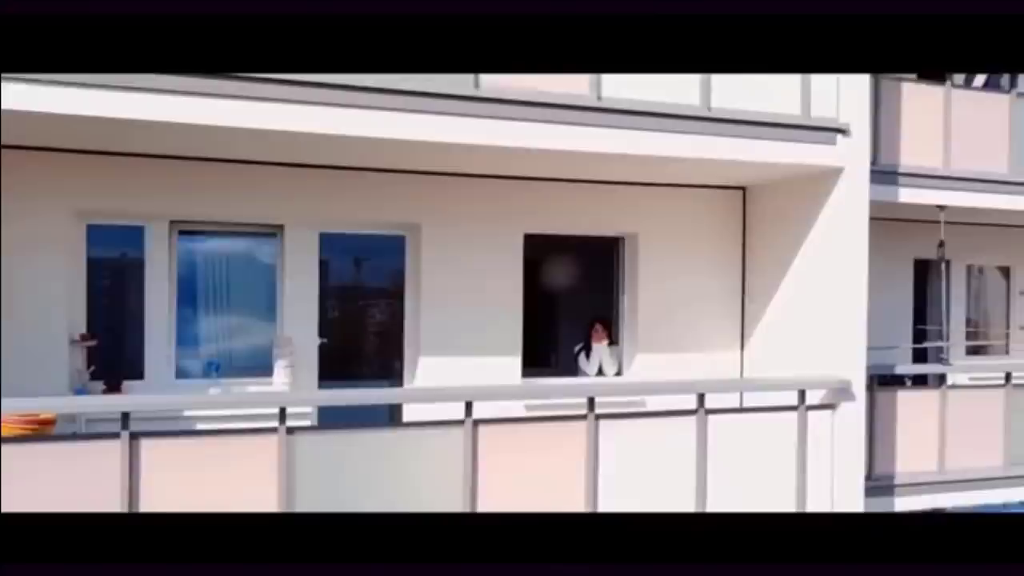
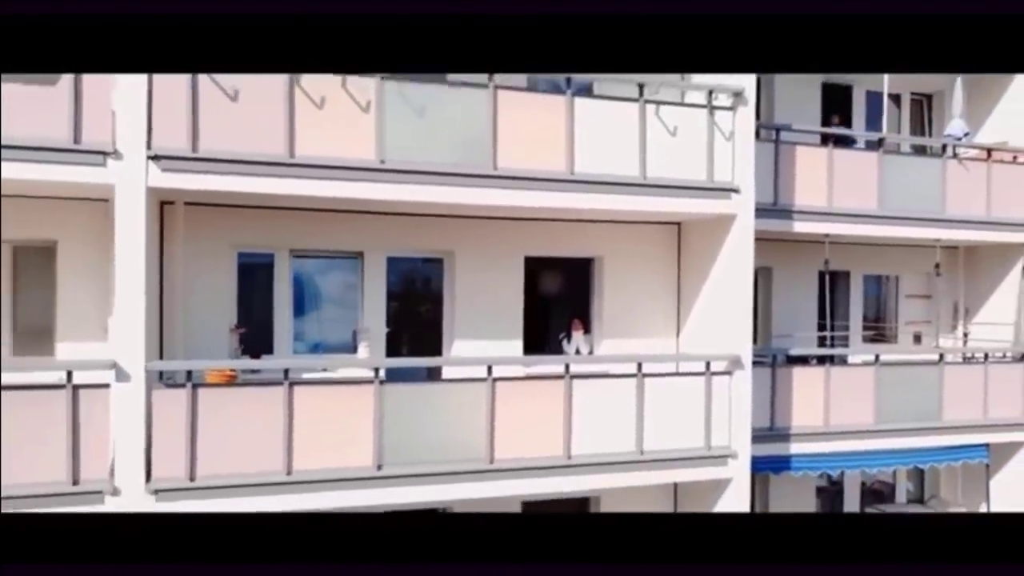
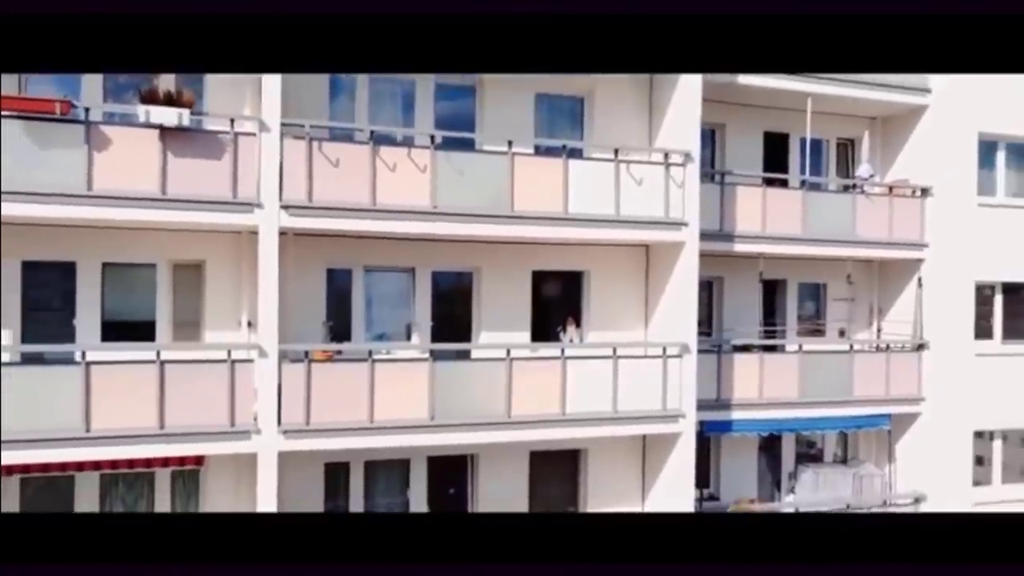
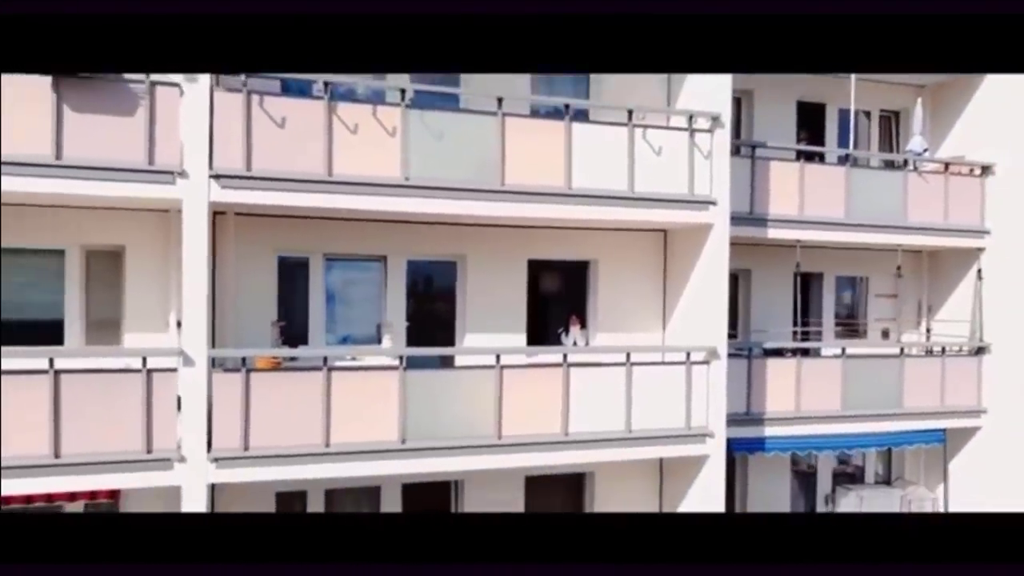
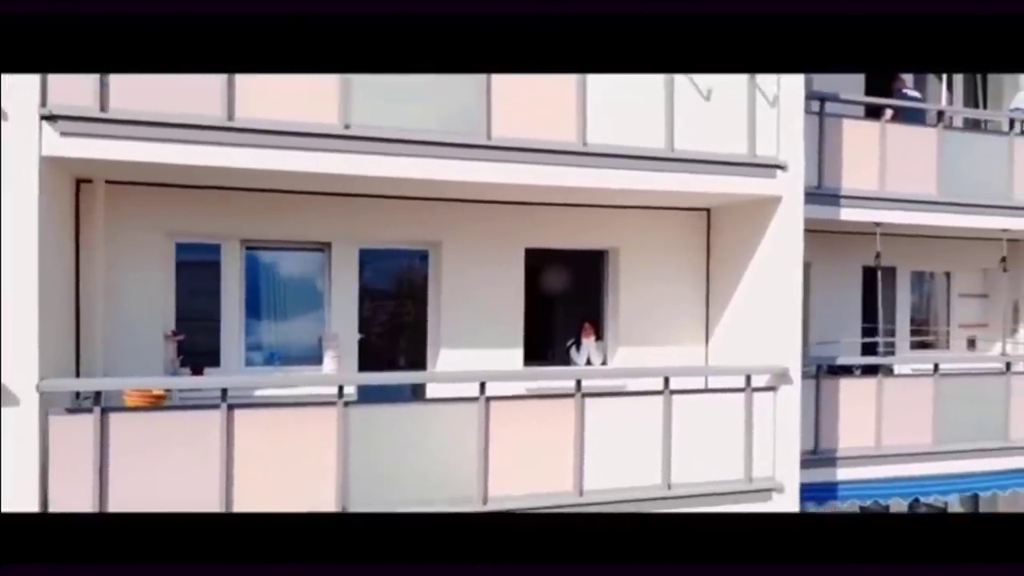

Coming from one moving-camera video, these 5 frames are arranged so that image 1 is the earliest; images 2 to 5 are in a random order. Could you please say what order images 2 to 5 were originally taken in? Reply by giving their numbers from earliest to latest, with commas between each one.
5, 2, 4, 3
